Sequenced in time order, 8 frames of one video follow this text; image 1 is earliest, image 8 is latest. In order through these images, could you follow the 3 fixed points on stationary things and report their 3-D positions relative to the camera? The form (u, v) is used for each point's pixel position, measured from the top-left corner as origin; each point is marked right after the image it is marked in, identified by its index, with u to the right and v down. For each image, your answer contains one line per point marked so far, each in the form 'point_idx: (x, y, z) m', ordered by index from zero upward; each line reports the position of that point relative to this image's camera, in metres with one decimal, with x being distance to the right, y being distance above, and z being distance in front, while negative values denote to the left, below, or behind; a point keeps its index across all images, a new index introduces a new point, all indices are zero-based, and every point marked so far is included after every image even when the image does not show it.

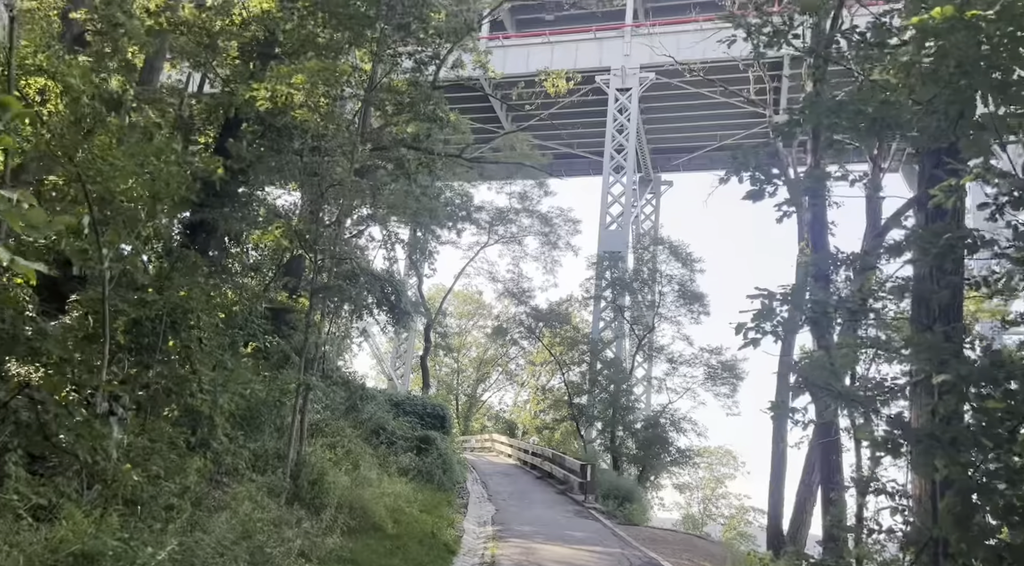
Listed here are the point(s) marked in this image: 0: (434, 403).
0: (-1.6, -2.4, +18.4) m
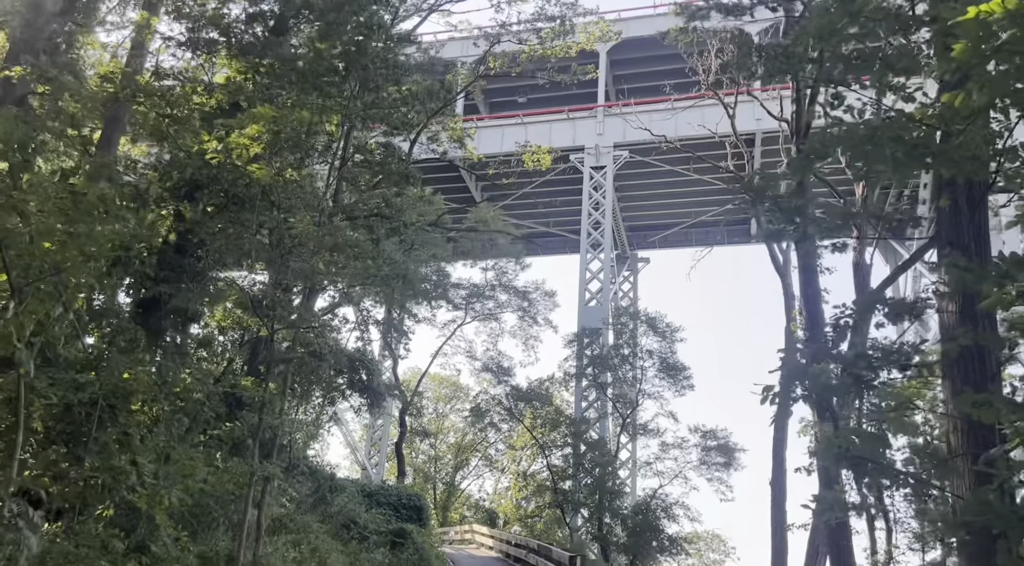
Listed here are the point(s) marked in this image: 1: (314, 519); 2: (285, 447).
0: (-2.0, -3.9, +17.4) m
1: (-2.7, -3.3, +12.9) m
2: (-2.8, -2.0, +11.3) m
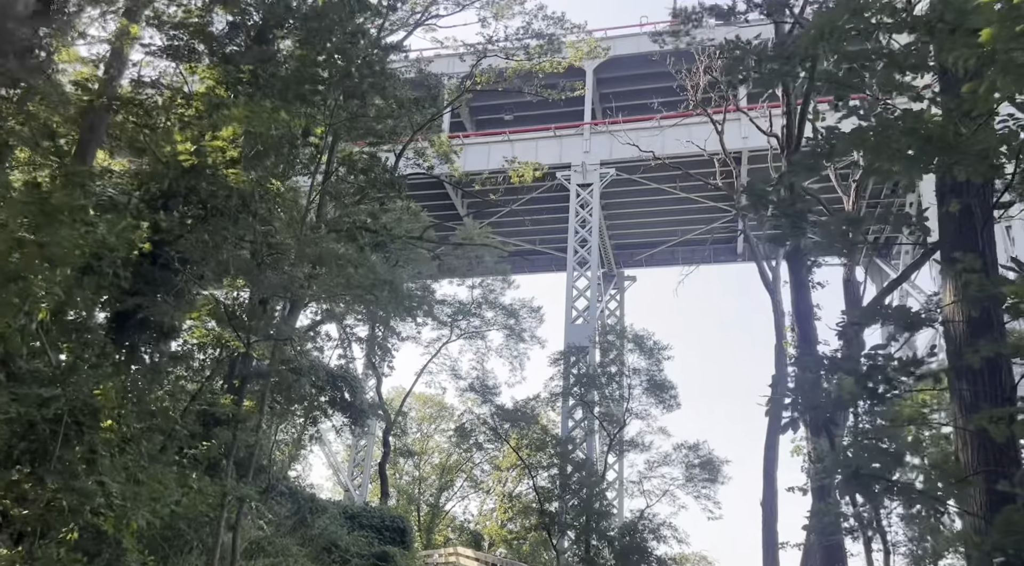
0: (-2.2, -4.2, +17.0) m
1: (-2.9, -3.5, +12.5) m
2: (-2.9, -2.2, +11.0) m
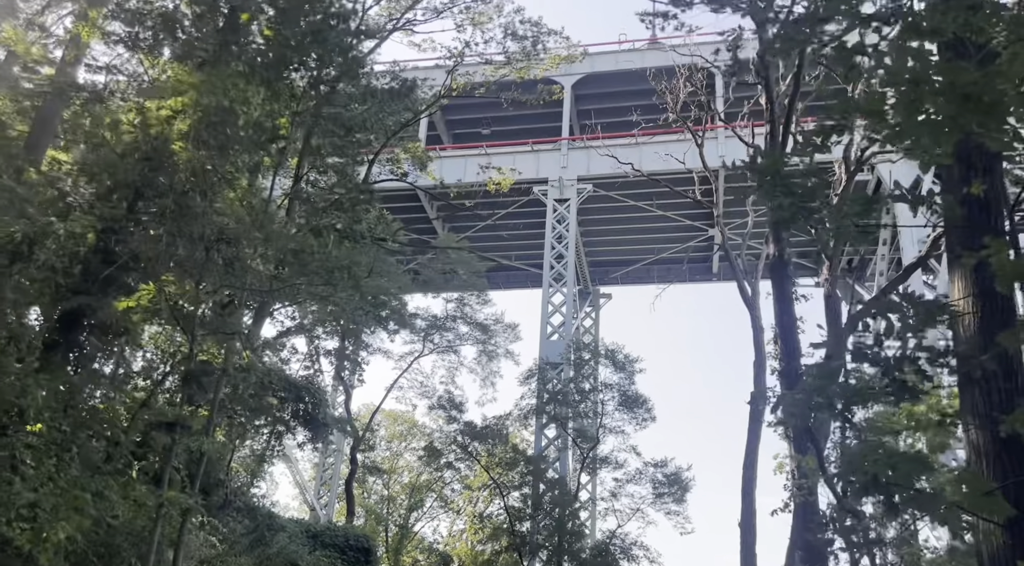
0: (-2.8, -4.4, +16.4) m
1: (-3.3, -3.6, +11.8) m
2: (-3.3, -2.2, +10.4) m
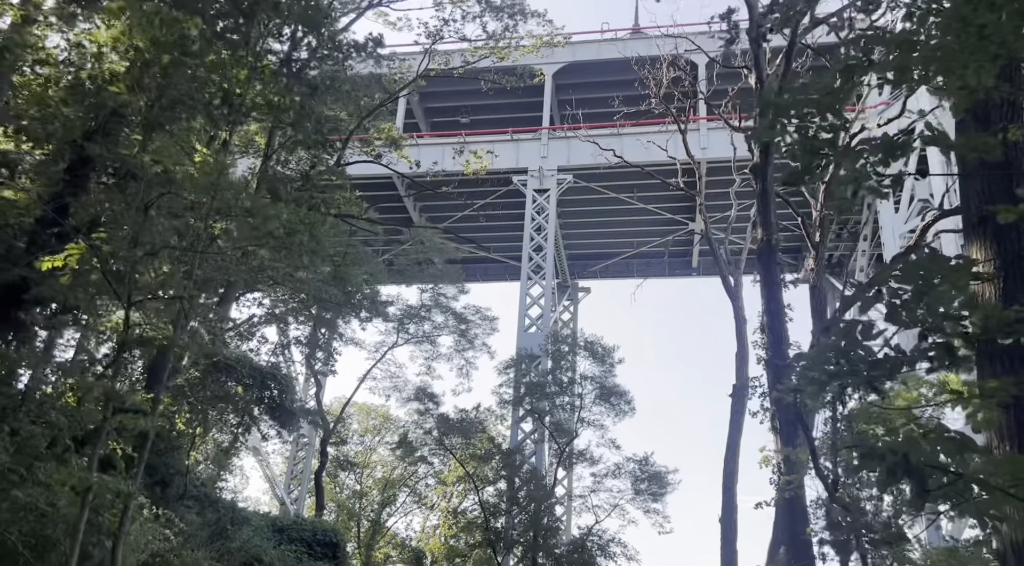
0: (-3.2, -4.2, +15.9) m
1: (-3.6, -3.3, +11.3) m
2: (-3.5, -2.0, +9.8) m
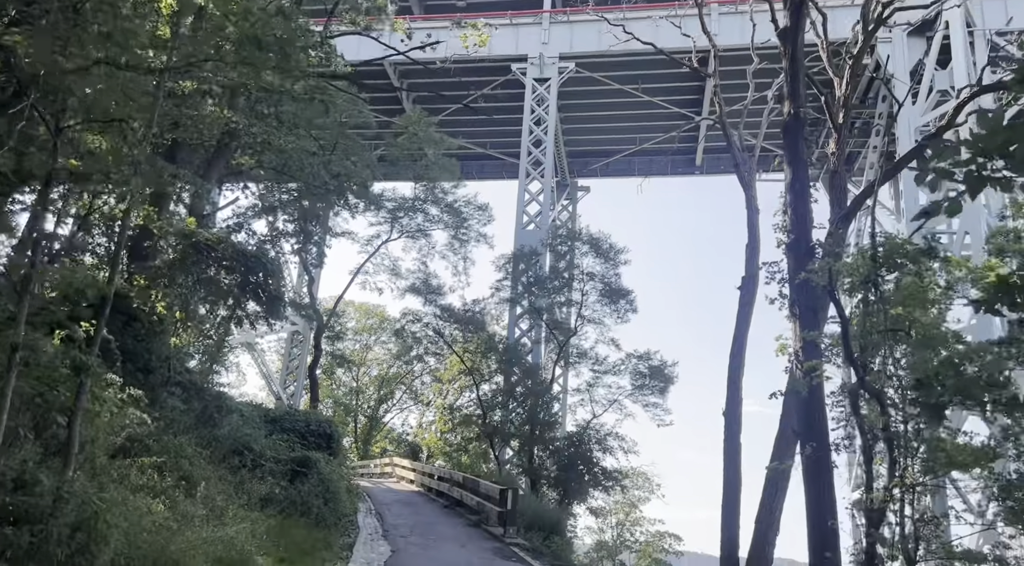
0: (-3.2, -2.3, +15.5) m
1: (-3.7, -1.9, +10.9) m
2: (-3.5, -0.7, +9.3) m
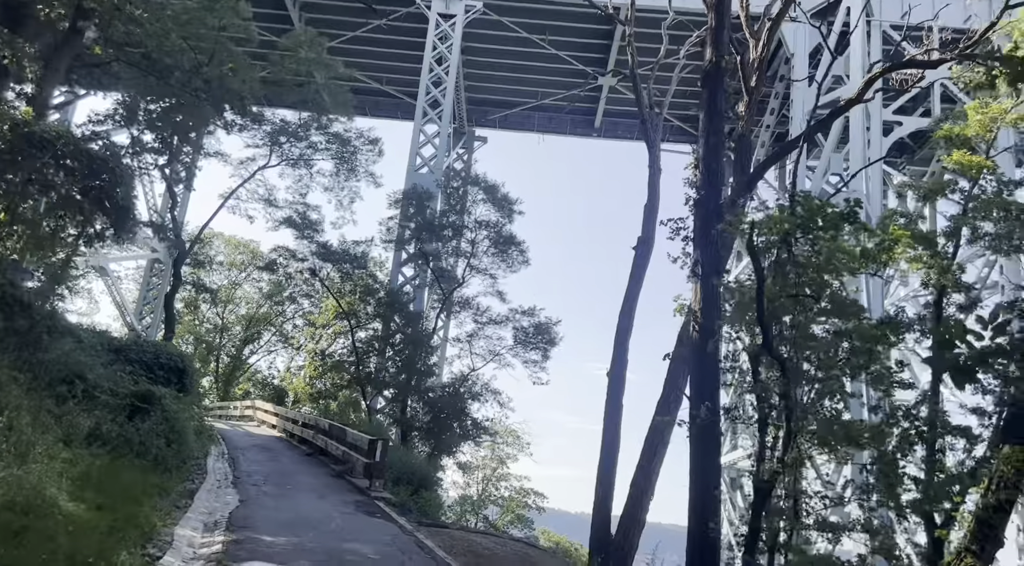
0: (-5.2, -1.1, +14.2) m
1: (-5.0, -0.9, +9.5) m
2: (-4.6, +0.2, +7.9) m
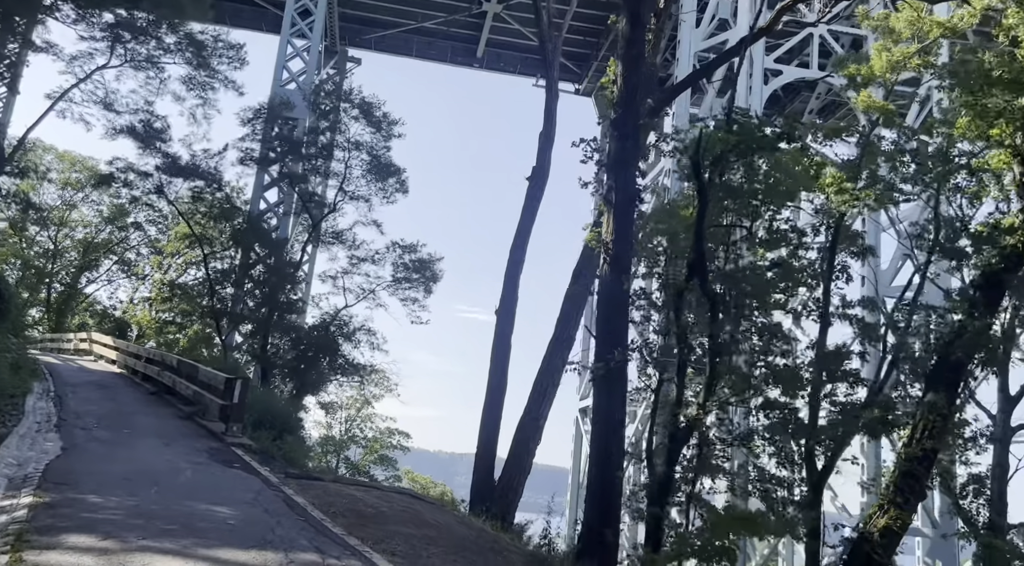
0: (-6.8, +0.1, +12.1) m
1: (-5.9, 0.0, +7.5) m
2: (-5.2, +1.0, +5.9) m
